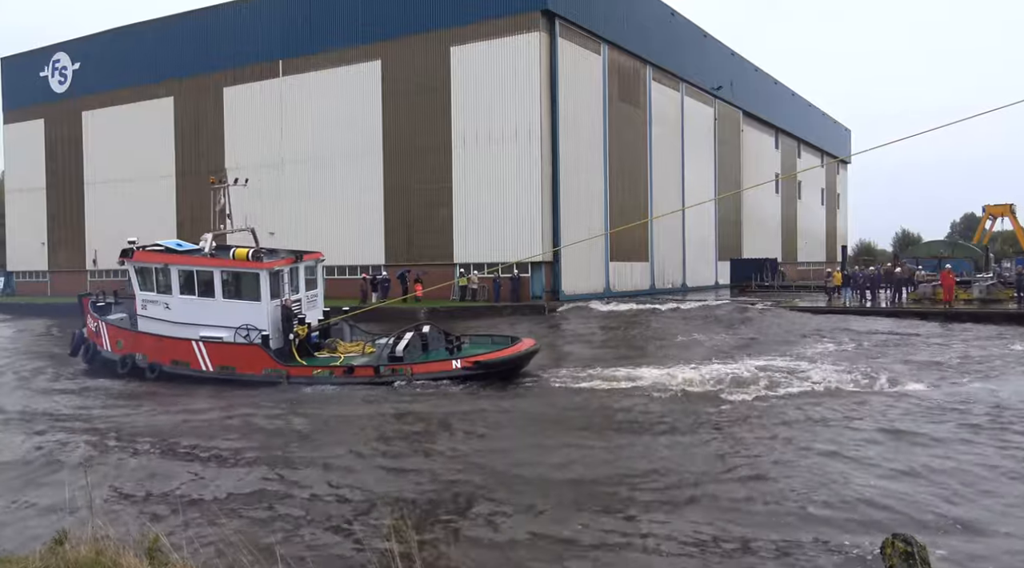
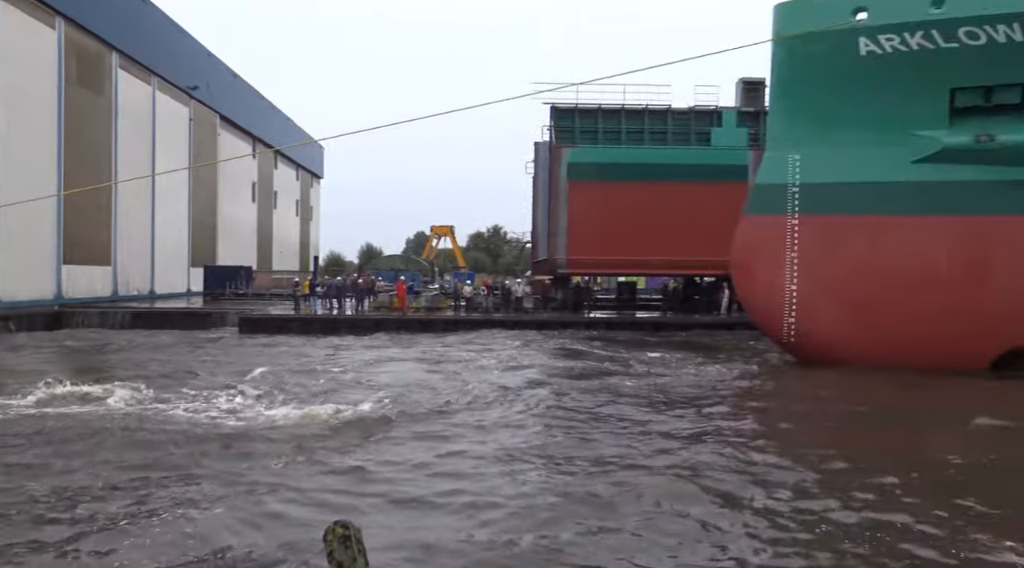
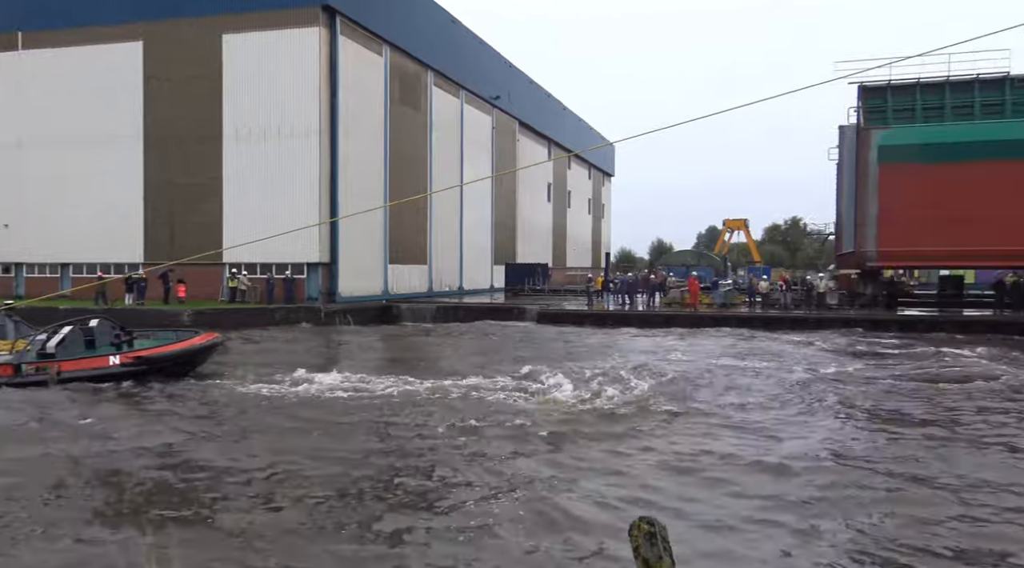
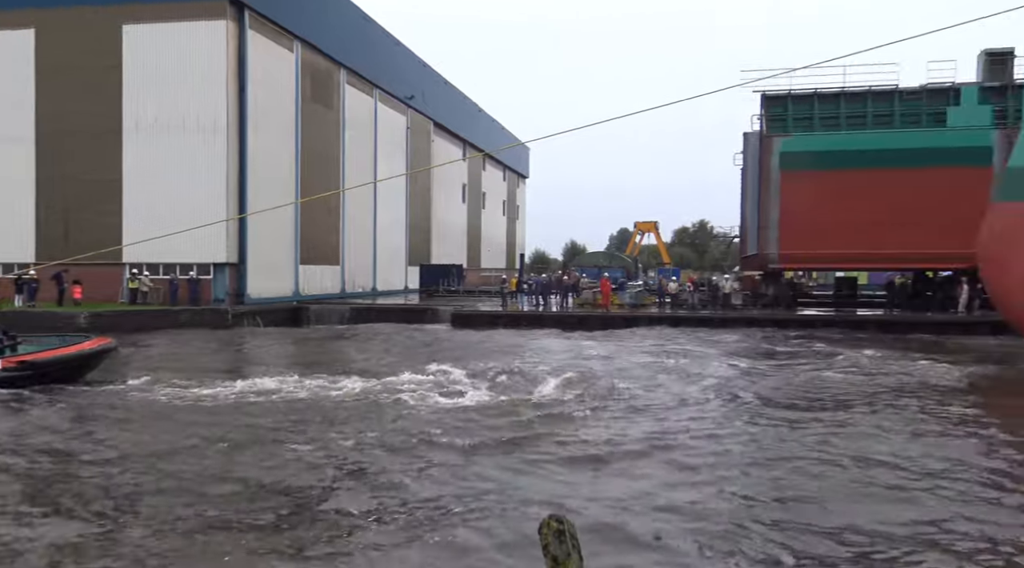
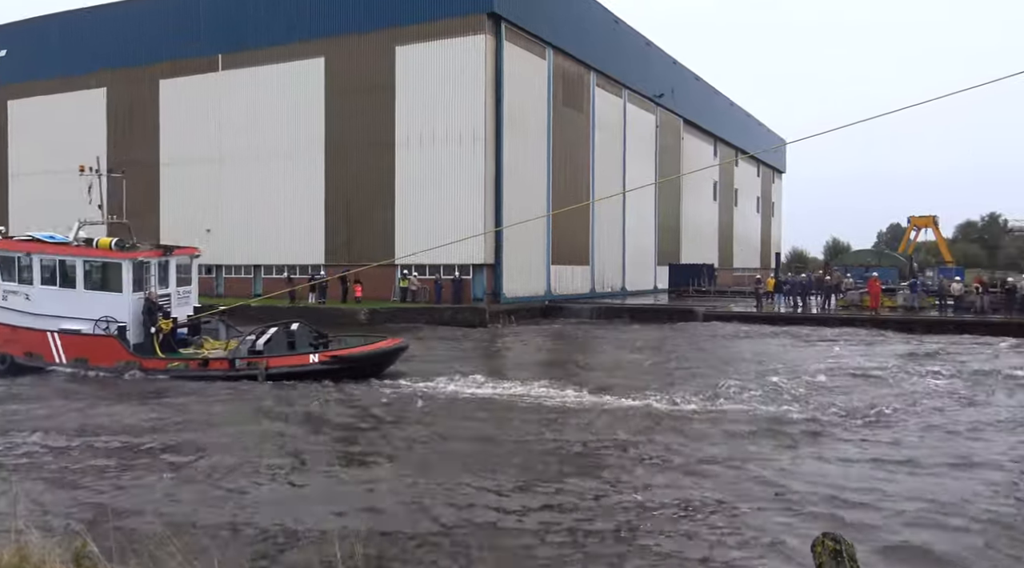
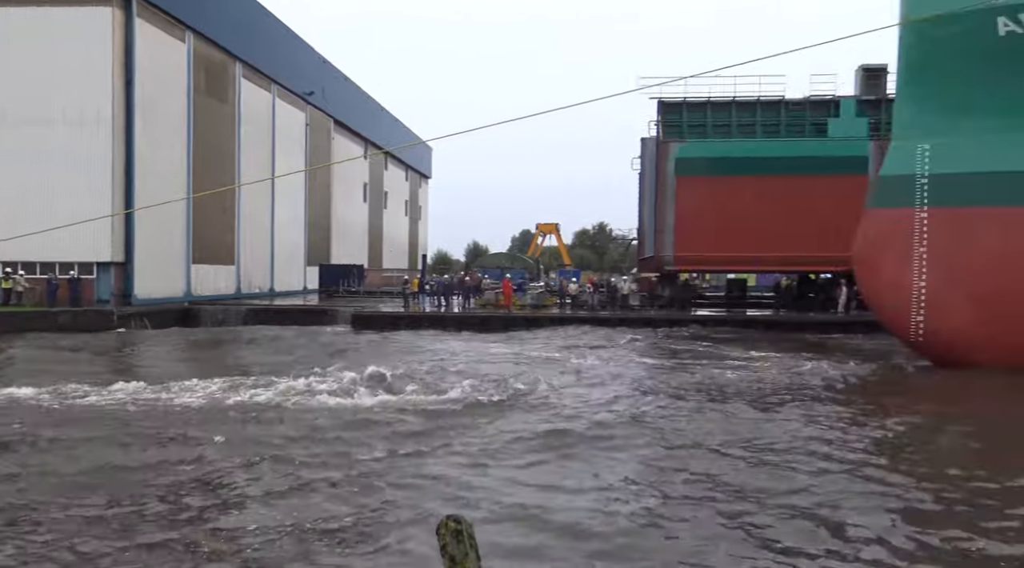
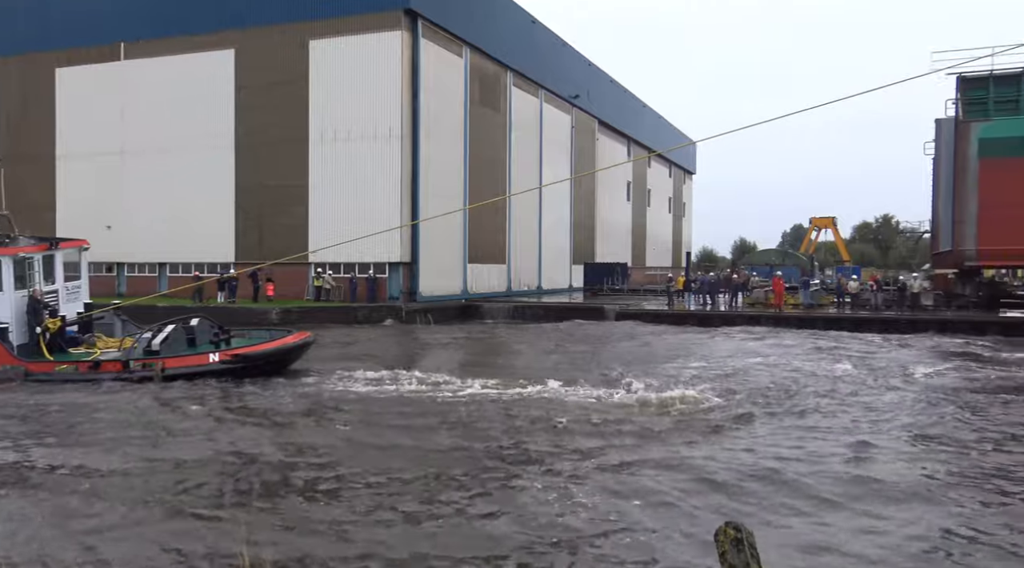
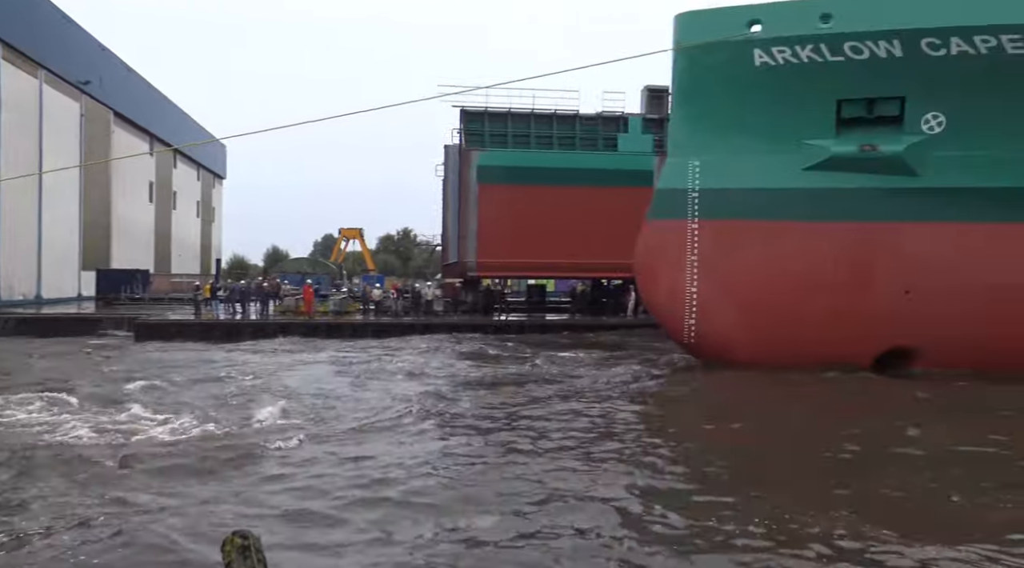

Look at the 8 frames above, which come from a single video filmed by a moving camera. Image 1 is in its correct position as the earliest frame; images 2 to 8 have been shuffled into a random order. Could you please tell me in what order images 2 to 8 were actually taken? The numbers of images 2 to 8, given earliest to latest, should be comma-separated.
5, 7, 3, 4, 6, 2, 8
